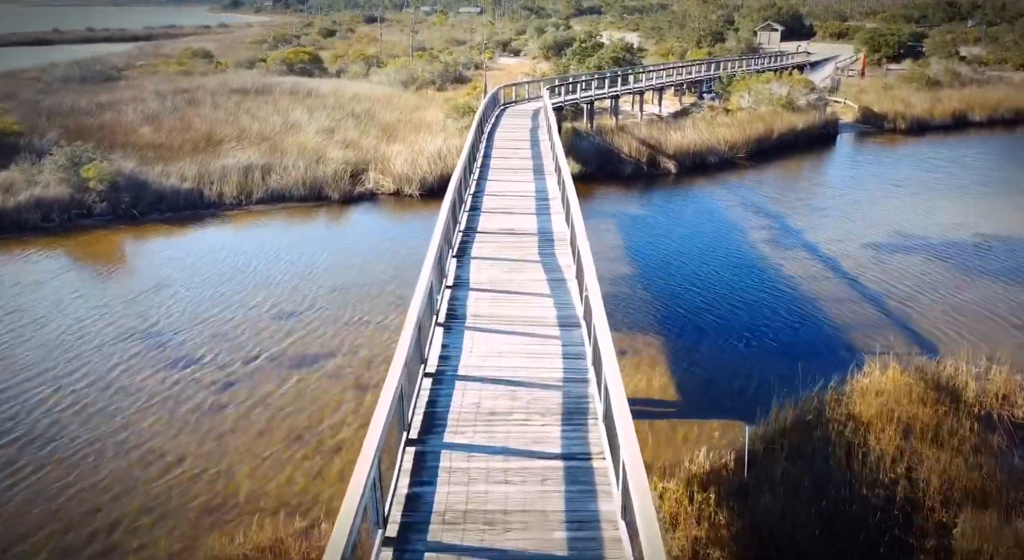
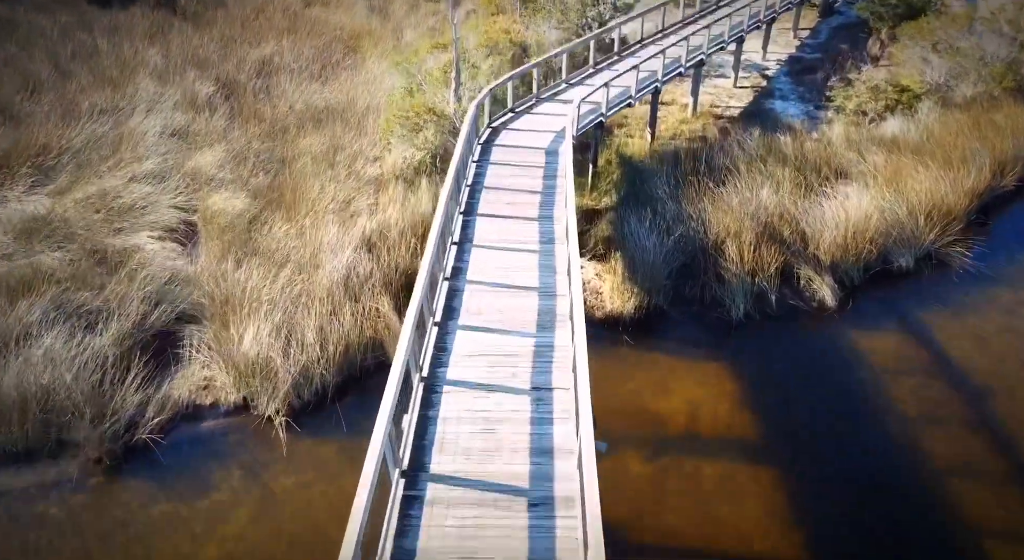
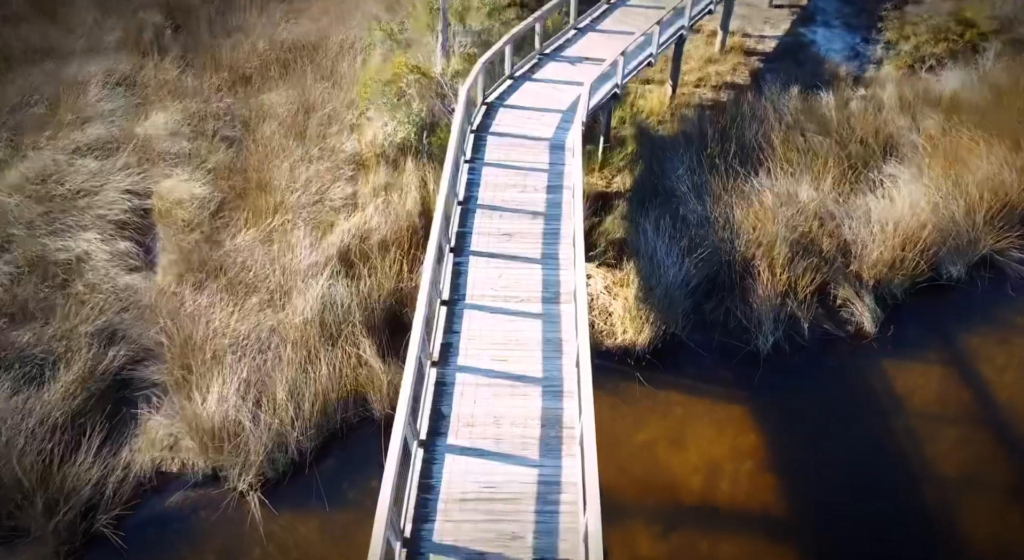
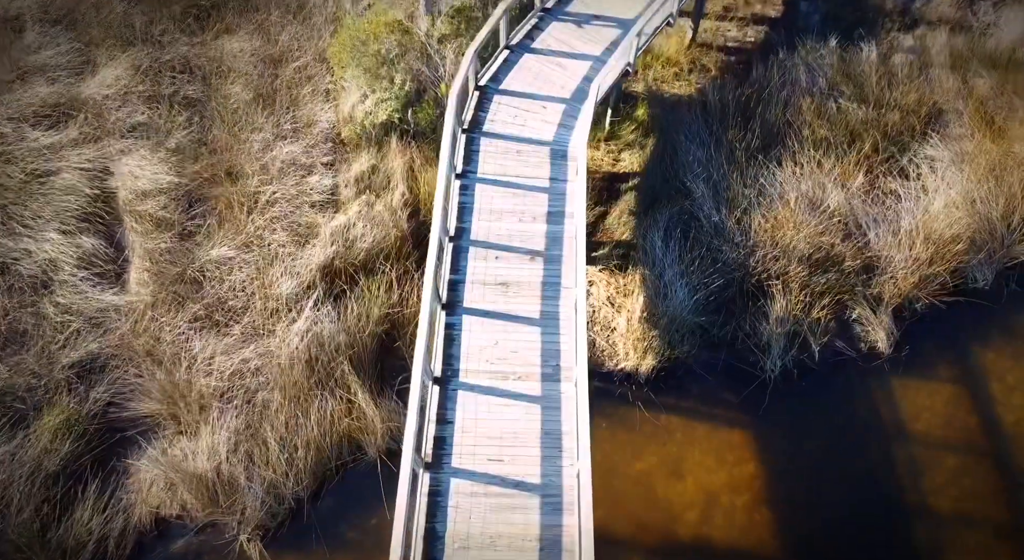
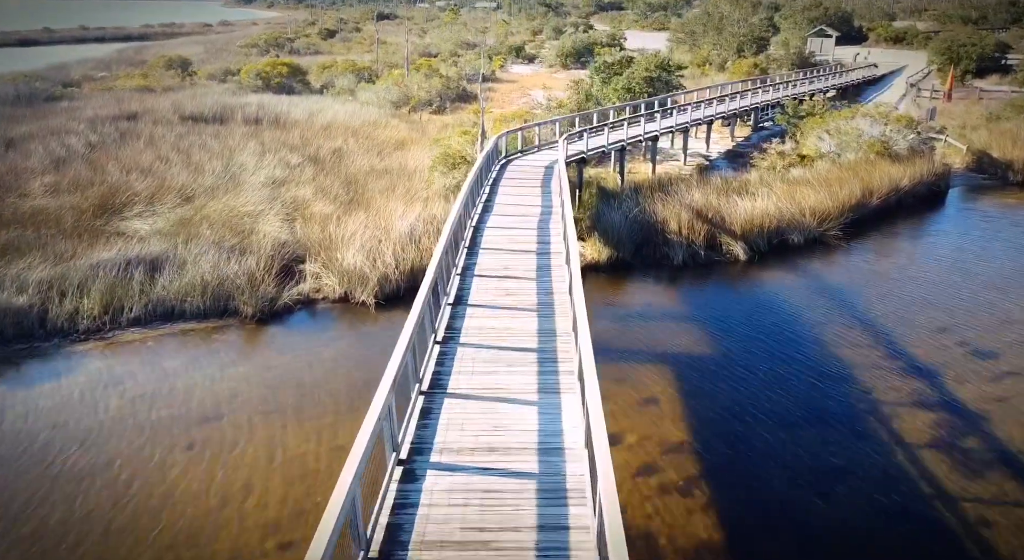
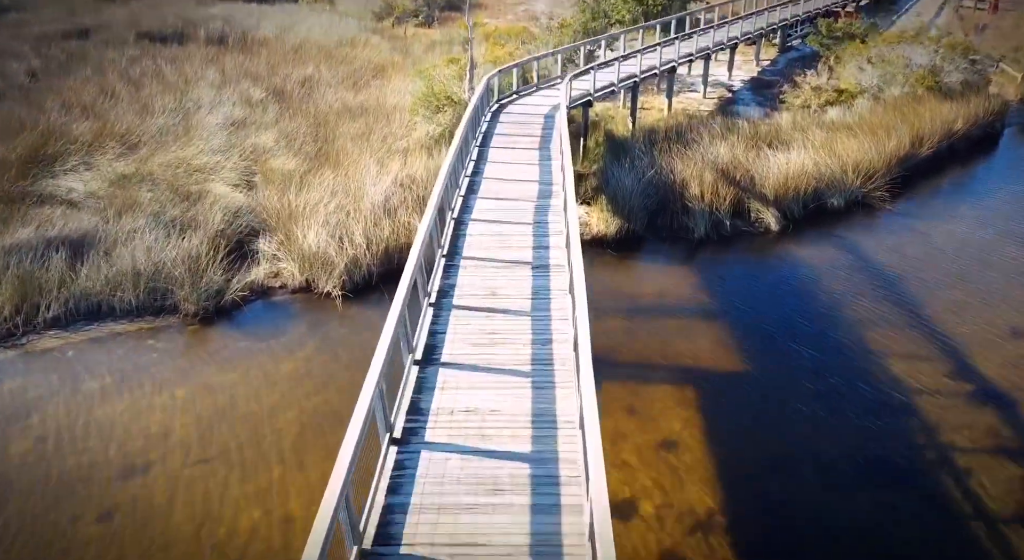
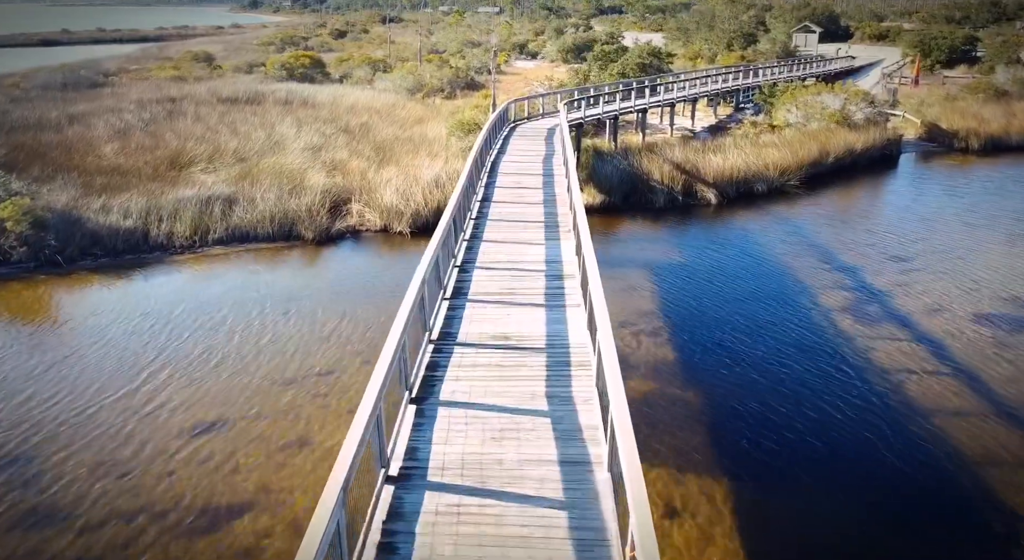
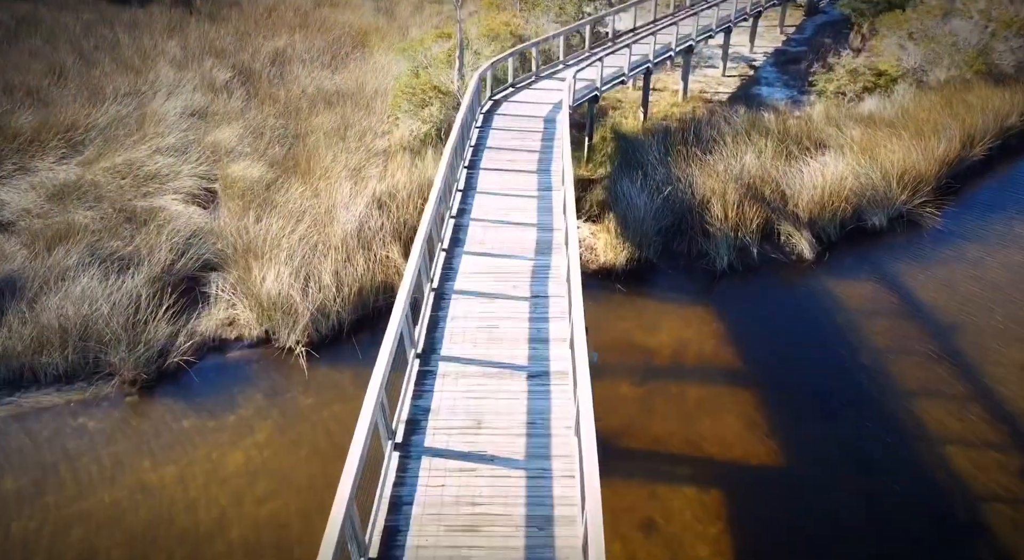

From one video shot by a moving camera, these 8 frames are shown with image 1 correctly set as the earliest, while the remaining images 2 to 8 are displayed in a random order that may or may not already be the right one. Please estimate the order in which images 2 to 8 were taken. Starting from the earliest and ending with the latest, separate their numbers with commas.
7, 5, 6, 8, 2, 3, 4
